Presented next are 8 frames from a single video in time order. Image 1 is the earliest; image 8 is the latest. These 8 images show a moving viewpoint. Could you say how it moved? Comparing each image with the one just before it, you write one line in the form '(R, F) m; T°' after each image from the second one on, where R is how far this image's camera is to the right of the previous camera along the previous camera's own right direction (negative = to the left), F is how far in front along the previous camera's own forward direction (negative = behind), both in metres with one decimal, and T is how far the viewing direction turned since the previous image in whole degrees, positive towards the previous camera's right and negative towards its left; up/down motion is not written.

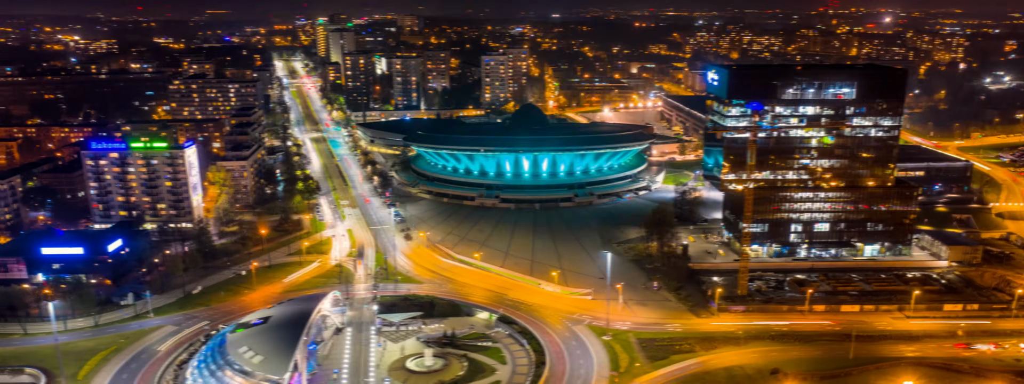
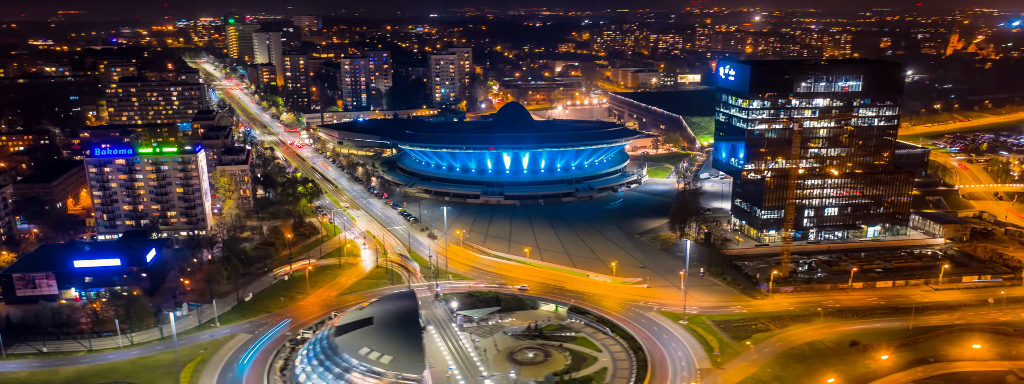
(-9.3, -0.3) m; +8°
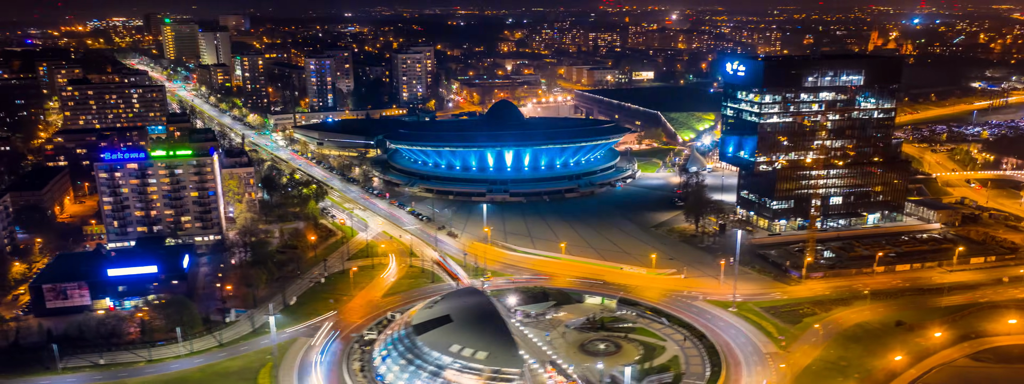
(-6.6, -0.1) m; +6°
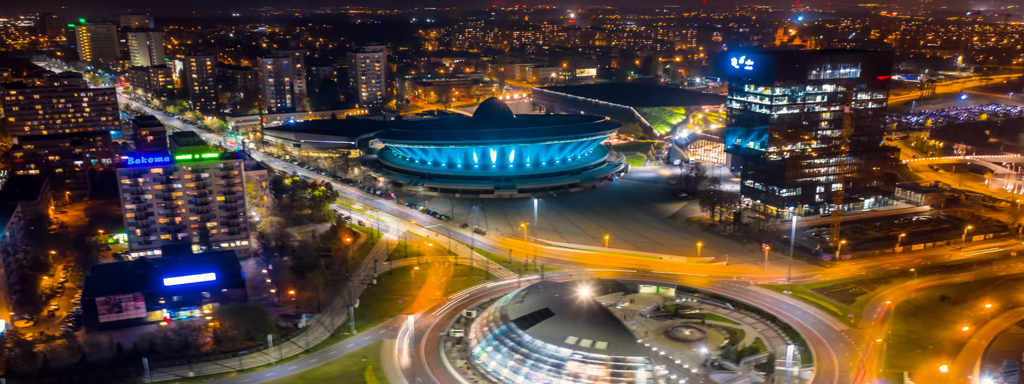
(-8.5, +0.1) m; +7°
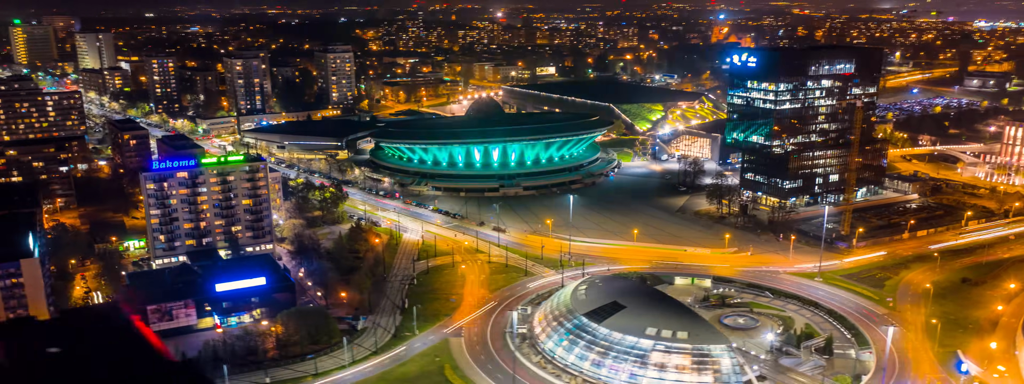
(-6.2, -0.1) m; +5°
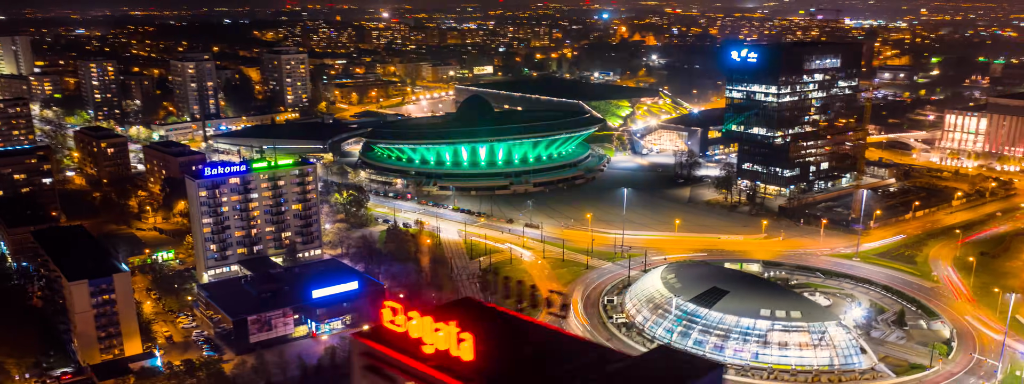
(-9.9, 0.0) m; +8°
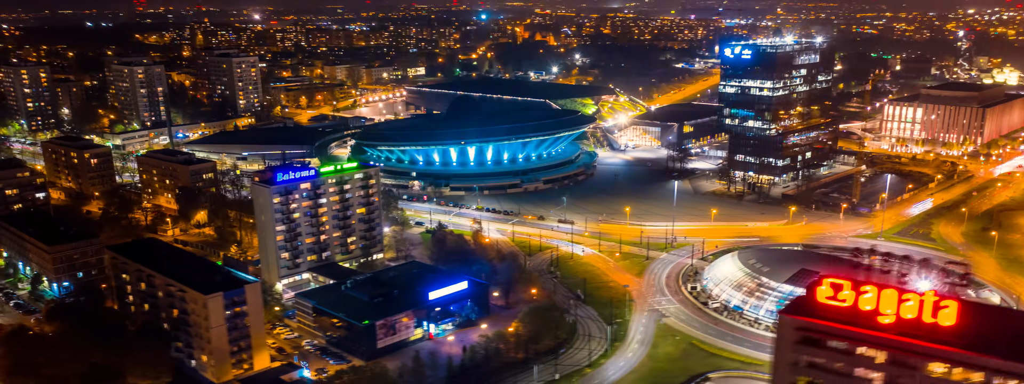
(-10.9, +0.1) m; +9°
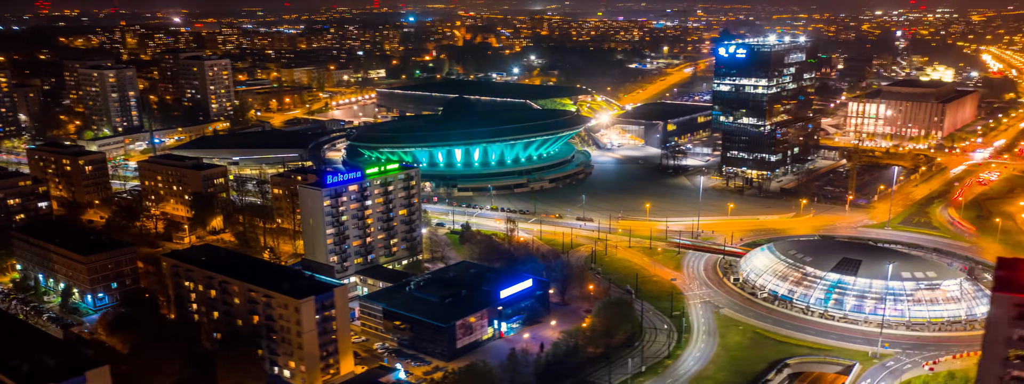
(-6.6, -0.1) m; +5°
